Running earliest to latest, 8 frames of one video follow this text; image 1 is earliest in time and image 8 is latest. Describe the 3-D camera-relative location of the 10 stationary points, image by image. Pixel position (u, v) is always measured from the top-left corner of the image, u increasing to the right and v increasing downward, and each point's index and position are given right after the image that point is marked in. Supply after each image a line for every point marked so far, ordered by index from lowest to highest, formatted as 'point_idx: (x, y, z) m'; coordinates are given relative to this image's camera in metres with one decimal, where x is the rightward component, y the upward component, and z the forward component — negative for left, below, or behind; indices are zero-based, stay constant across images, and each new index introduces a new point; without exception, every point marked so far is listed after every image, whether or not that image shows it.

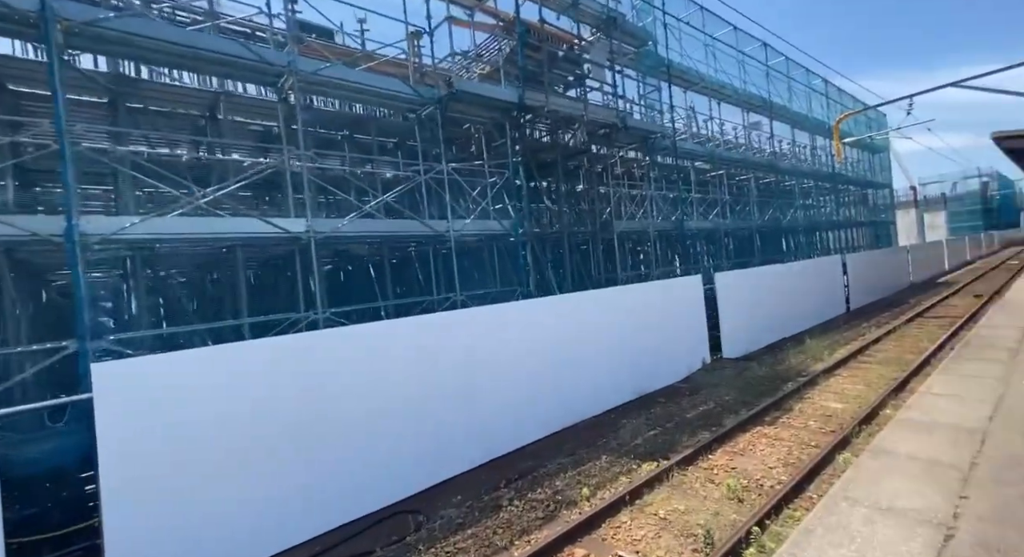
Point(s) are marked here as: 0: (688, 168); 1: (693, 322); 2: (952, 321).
0: (+5.0, +3.2, +14.0) m
1: (+4.1, -0.9, +10.9) m
2: (+13.2, -1.2, +14.4) m
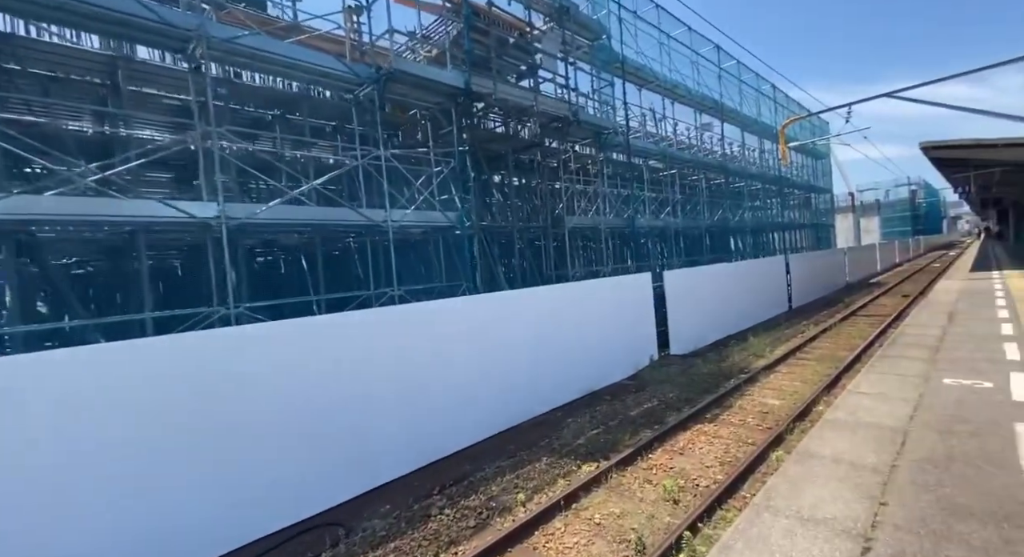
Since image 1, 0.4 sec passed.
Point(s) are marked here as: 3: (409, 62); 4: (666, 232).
0: (+3.7, +3.3, +14.0) m
1: (+3.0, -0.9, +11.0) m
2: (+11.7, -1.3, +15.2) m
3: (-1.4, +2.9, +6.5) m
4: (+4.5, +1.4, +14.6) m
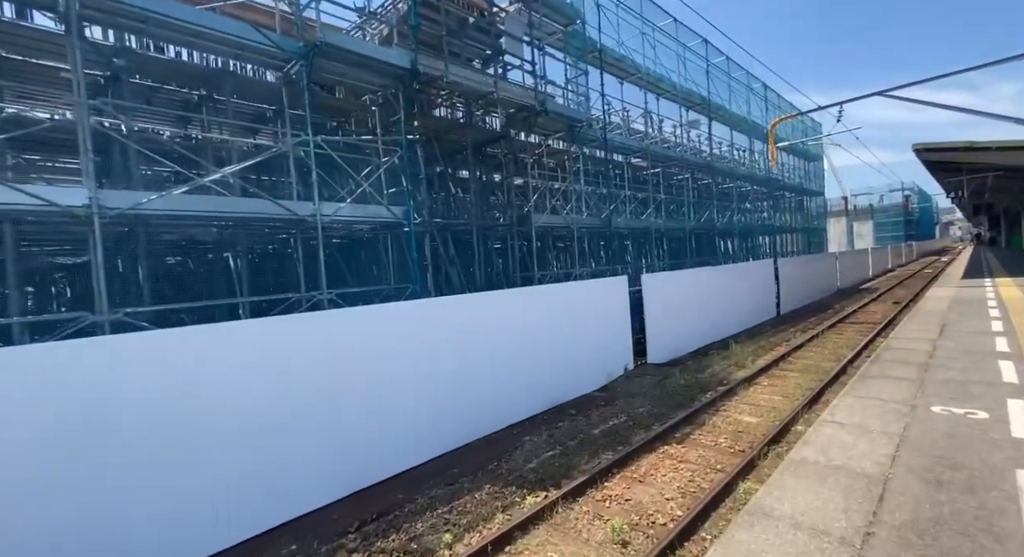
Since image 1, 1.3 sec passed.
0: (+3.0, +3.2, +13.4) m
1: (+2.3, -1.0, +10.3) m
2: (+11.0, -1.5, +14.7) m
3: (-2.0, +2.9, +5.8) m
4: (+3.8, +1.3, +14.0) m
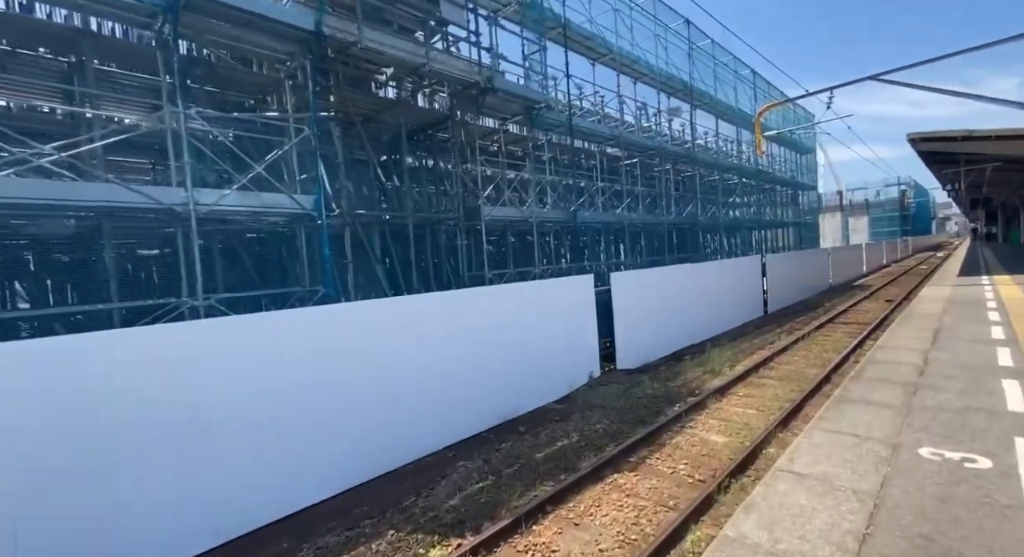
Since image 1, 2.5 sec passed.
0: (+2.1, +3.3, +12.4) m
1: (+1.4, -0.9, +9.4) m
2: (+10.1, -1.4, +13.9) m
3: (-2.9, +2.9, +4.9) m
4: (+2.9, +1.4, +13.1) m
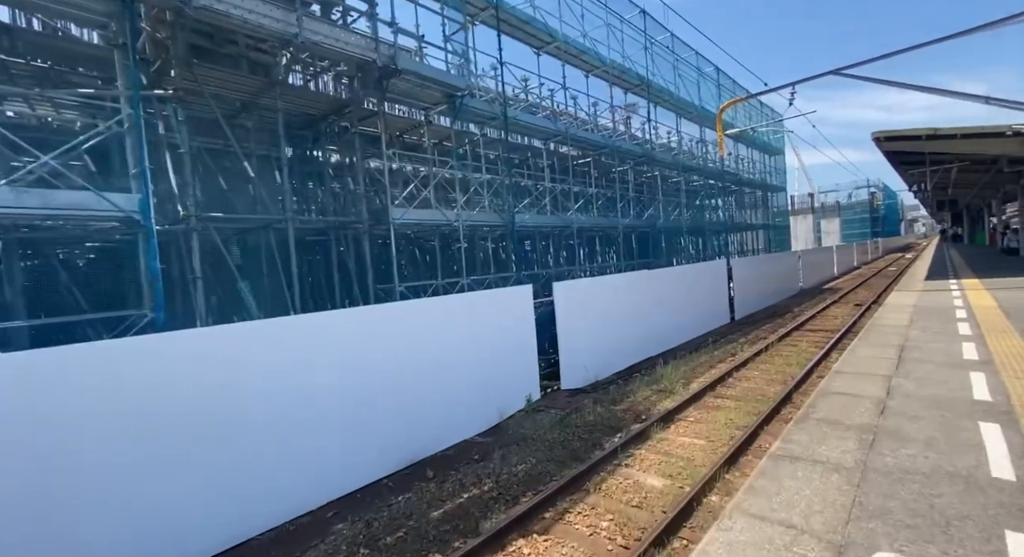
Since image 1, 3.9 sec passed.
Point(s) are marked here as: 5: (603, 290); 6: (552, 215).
0: (+0.7, +3.0, +11.5) m
1: (+0.1, -1.1, +8.4) m
2: (+8.6, -1.6, +13.2) m
3: (-4.0, +2.7, +3.7) m
4: (+1.5, +1.1, +12.1) m
5: (+2.0, -0.2, +10.3) m
6: (+0.9, +1.4, +11.0) m
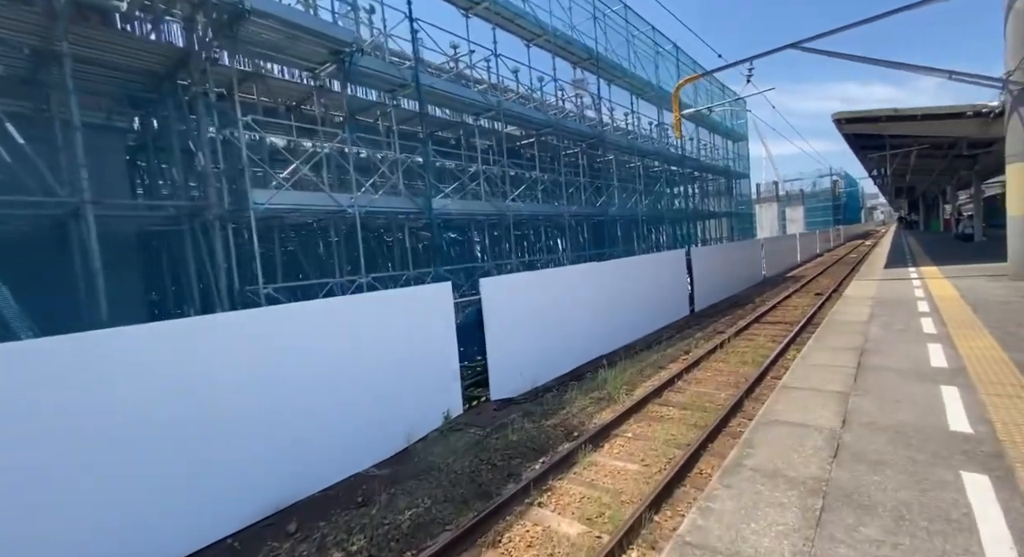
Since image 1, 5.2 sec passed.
0: (-0.8, +3.1, +10.3) m
1: (-1.2, -1.1, +7.3) m
2: (+7.1, -1.3, +12.4) m
3: (-5.1, +2.6, +2.3) m
4: (0.0, +1.3, +11.0) m
5: (+0.6, -0.1, +9.2) m
6: (-0.5, +1.5, +9.8) m
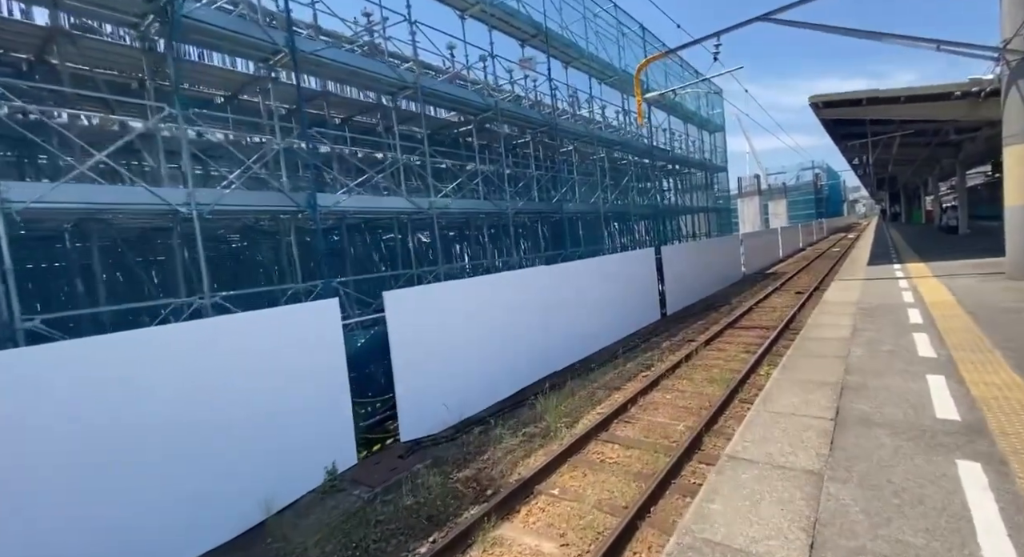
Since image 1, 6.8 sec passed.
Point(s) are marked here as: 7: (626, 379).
0: (-2.2, +2.9, +8.8) m
1: (-2.4, -1.3, +5.8) m
2: (+5.8, -1.4, +11.1) m
3: (-6.2, +2.2, +0.7) m
4: (-1.4, +1.1, +9.5) m
5: (-0.7, -0.3, +7.8) m
6: (-1.8, +1.3, +8.3) m
7: (+2.2, -1.9, +8.9) m
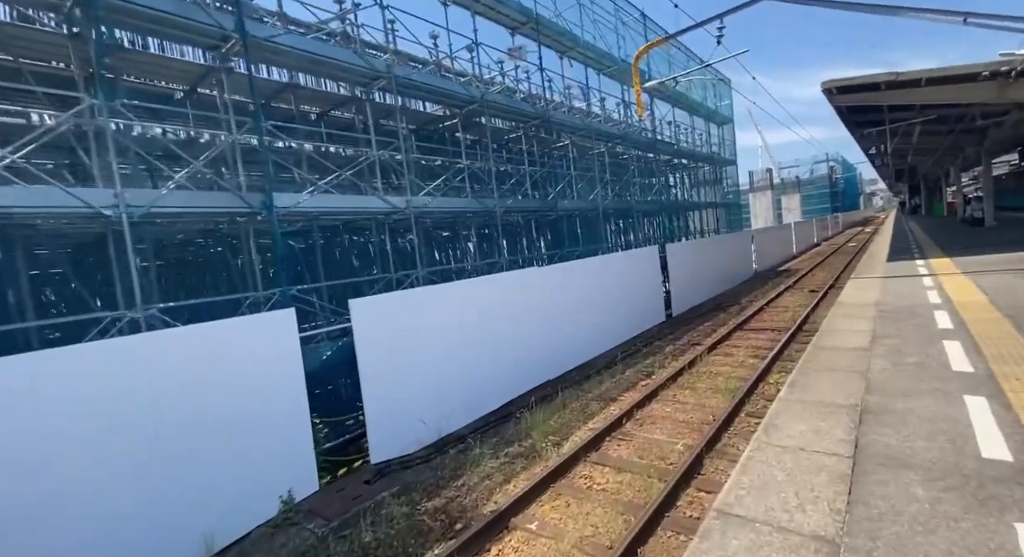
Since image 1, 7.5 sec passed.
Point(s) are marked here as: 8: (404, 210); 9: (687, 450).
0: (-2.4, +2.9, +8.2) m
1: (-2.6, -1.4, +5.2) m
2: (+5.6, -1.3, +10.4) m
3: (-6.7, +2.1, +0.2) m
4: (-1.6, +1.0, +8.9) m
5: (-0.9, -0.4, +7.2) m
6: (-2.1, +1.2, +7.8) m
7: (+2.0, -1.9, +8.2) m
8: (-1.7, +1.1, +8.0) m
9: (+2.1, -2.1, +5.9) m
